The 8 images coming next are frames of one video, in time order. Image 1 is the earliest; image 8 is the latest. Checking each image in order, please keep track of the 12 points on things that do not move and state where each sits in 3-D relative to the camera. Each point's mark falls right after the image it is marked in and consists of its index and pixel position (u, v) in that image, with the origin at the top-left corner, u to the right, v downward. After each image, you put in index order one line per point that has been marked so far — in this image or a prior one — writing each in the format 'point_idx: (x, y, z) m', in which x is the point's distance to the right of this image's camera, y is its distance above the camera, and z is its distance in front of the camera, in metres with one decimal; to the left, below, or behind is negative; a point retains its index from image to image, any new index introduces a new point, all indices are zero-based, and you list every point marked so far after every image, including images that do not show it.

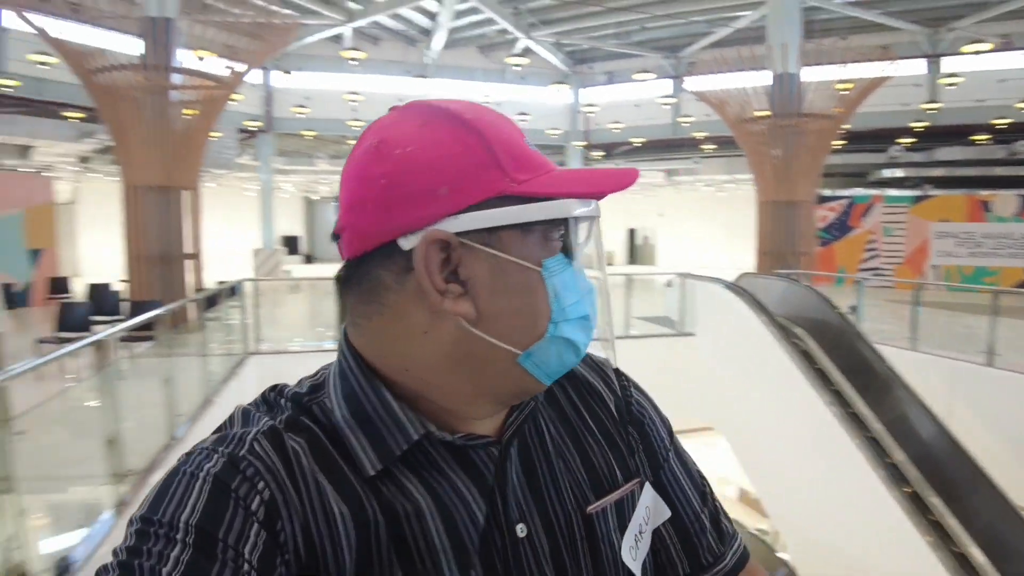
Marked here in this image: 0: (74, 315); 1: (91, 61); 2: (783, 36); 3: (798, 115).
0: (-2.9, -0.2, +5.0) m
1: (-2.9, +1.6, +4.9) m
2: (+2.9, +2.7, +7.9) m
3: (+2.8, +1.7, +7.3) m
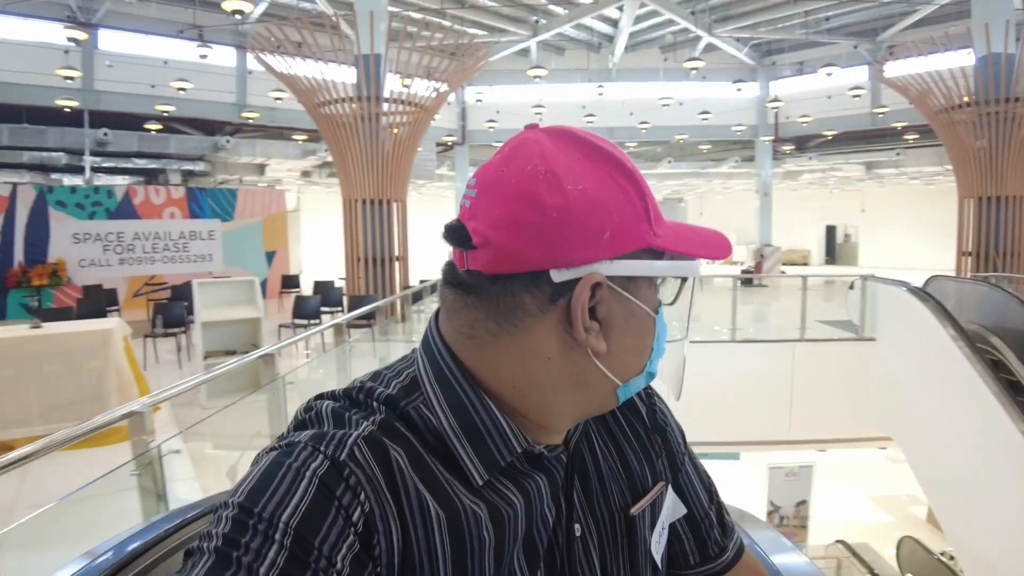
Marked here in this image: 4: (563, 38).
0: (-1.6, -0.1, +5.9) m
1: (-1.6, +1.6, +5.9) m
2: (+4.7, +2.7, +7.3) m
3: (+4.5, +1.7, +6.7) m
4: (+0.8, +4.1, +12.1) m
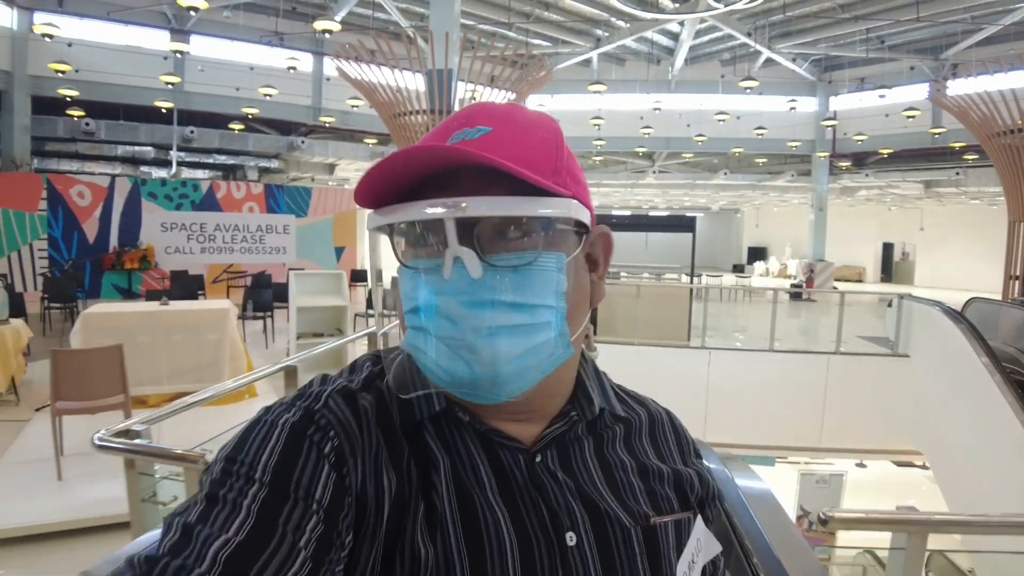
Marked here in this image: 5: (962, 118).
0: (-1.2, -0.1, +6.4) m
1: (-1.1, +1.7, +6.4) m
2: (+5.4, +2.4, +7.3) m
3: (+5.1, +1.5, +6.8) m
4: (+1.9, +4.0, +12.4) m
5: (+4.6, +1.7, +7.5) m
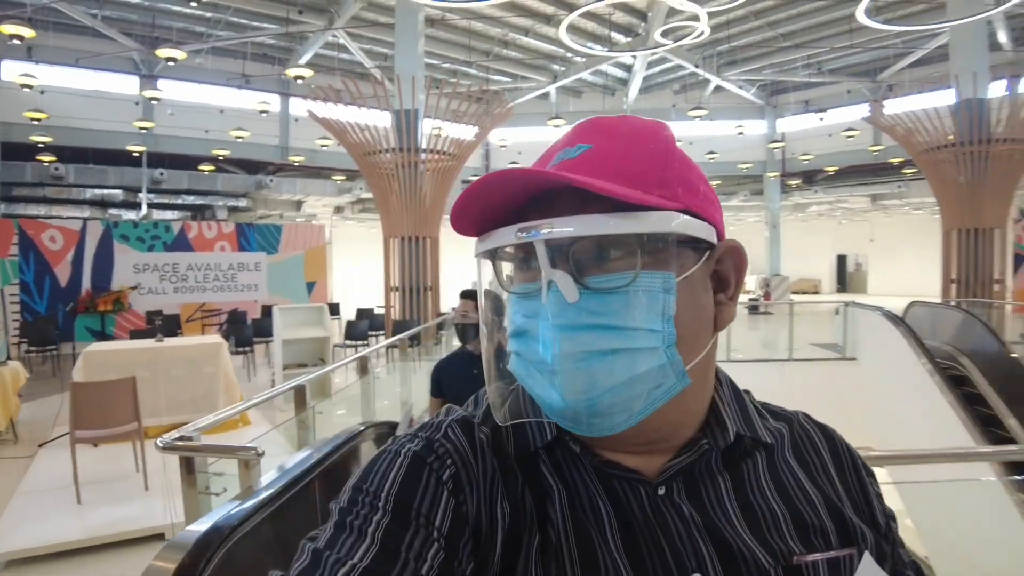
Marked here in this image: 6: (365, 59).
0: (-1.4, -0.4, +6.7) m
1: (-1.4, +1.4, +6.7) m
2: (+5.0, +2.4, +8.0) m
3: (+4.8, +1.5, +7.4) m
4: (+1.2, +3.6, +13.0) m
5: (+4.2, +1.7, +8.1) m
6: (-1.9, +2.9, +9.5) m
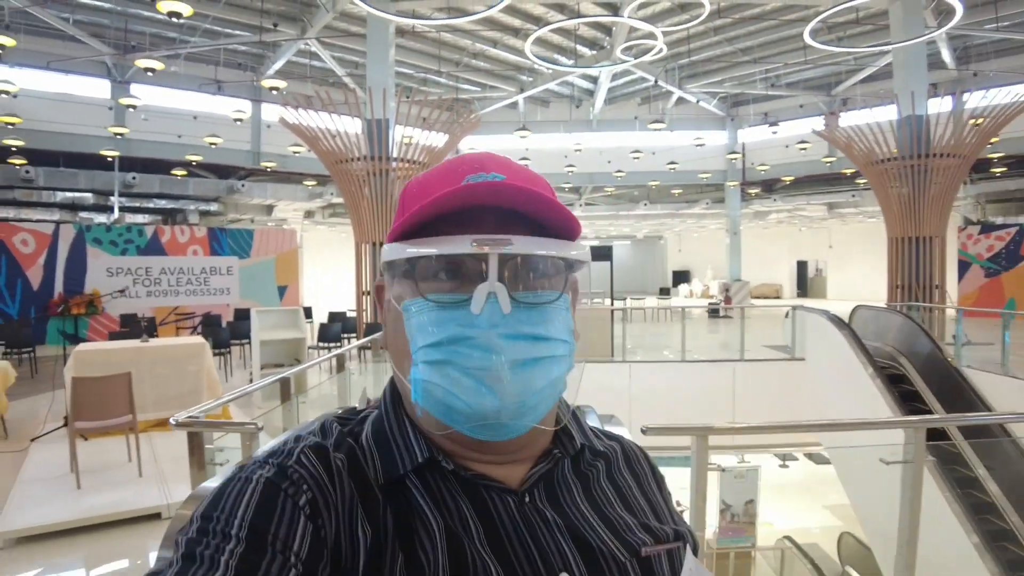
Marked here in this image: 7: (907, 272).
0: (-1.7, -0.4, +6.9) m
1: (-1.7, +1.4, +7.0) m
2: (+4.6, +2.3, +8.5) m
3: (+4.4, +1.4, +7.9) m
4: (+0.7, +3.6, +13.3) m
5: (+3.9, +1.6, +8.5) m
6: (-2.3, +2.9, +9.7) m
7: (+4.4, +0.2, +8.2) m
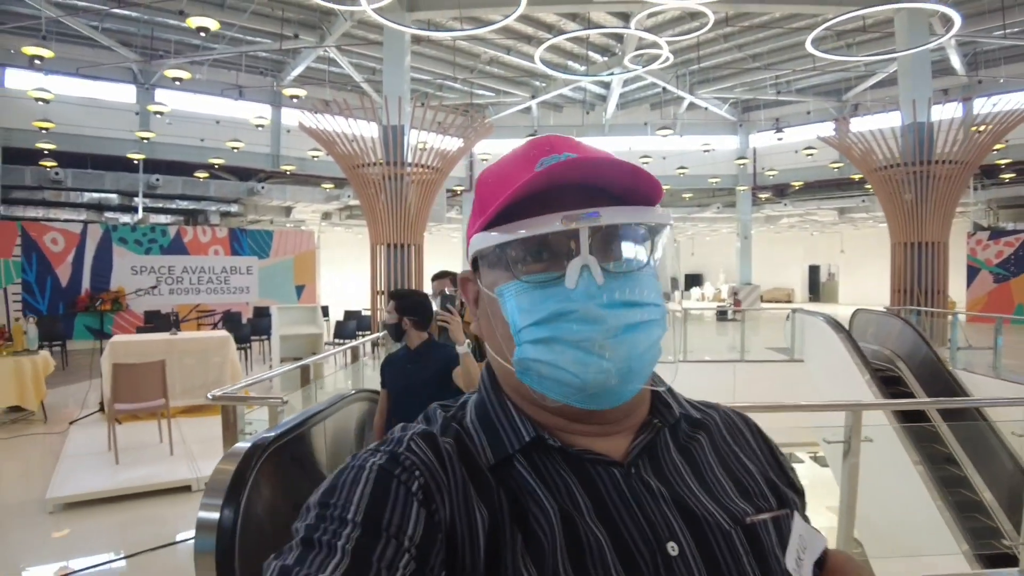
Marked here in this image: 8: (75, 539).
0: (-1.6, -0.4, +7.2) m
1: (-1.6, +1.4, +7.2) m
2: (+4.7, +2.3, +8.6) m
3: (+4.5, +1.4, +8.0) m
4: (+0.9, +3.5, +13.5) m
5: (+4.0, +1.6, +8.7) m
6: (-2.1, +2.9, +10.0) m
7: (+4.5, +0.1, +8.3) m
8: (-1.8, -1.0, +2.9) m
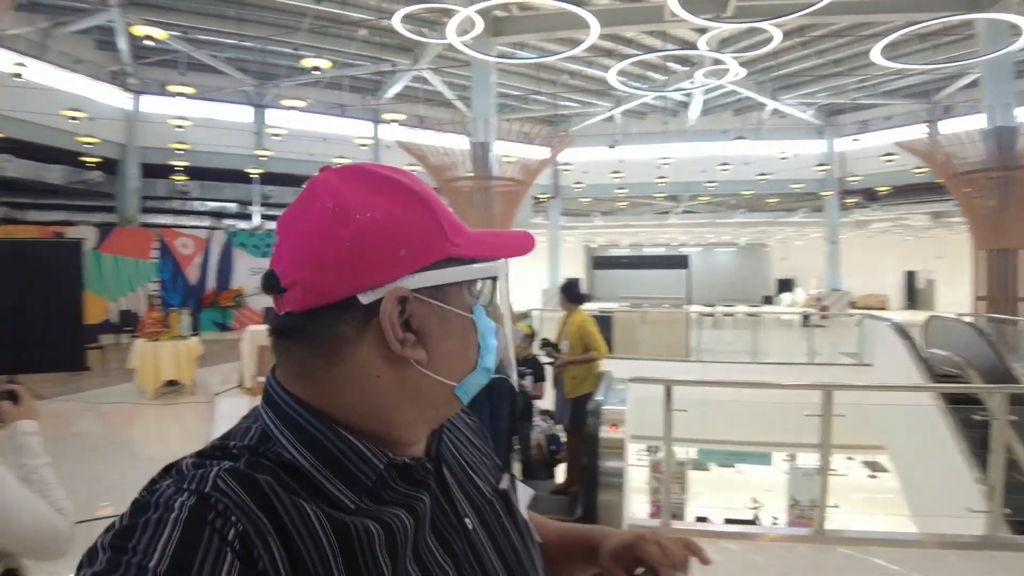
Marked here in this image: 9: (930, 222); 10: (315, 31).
0: (-0.8, -0.4, +7.9) m
1: (-0.8, +1.4, +8.0) m
2: (+5.7, +2.2, +8.6) m
3: (+5.4, +1.3, +8.0) m
4: (+2.5, +3.5, +14.0) m
5: (+5.0, +1.5, +8.7) m
6: (-1.0, +2.9, +10.8) m
7: (+5.4, +0.1, +8.3) m
8: (-1.5, -1.0, +3.7) m
9: (+8.8, +1.4, +15.5) m
10: (-2.4, +3.1, +8.8) m
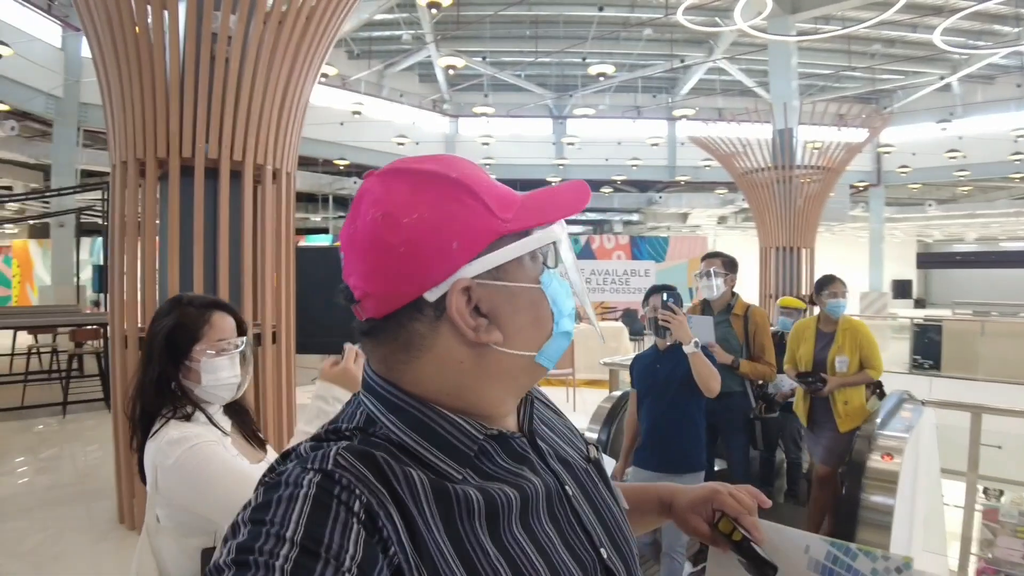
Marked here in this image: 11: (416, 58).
0: (+2.1, -0.5, +7.5) m
1: (+2.2, +1.3, +7.5) m
2: (+8.3, +2.2, +5.3) m
3: (+7.8, +1.3, +4.9) m
4: (+7.7, +3.4, +11.5) m
5: (+7.7, +1.5, +5.7) m
6: (+3.2, +2.8, +10.1) m
7: (+8.0, 0.0, +5.2) m
8: (-0.2, -1.0, +4.0) m
9: (+14.1, +1.3, +10.2) m
10: (+1.1, +3.0, +8.9) m
11: (-1.2, +2.8, +9.0) m
